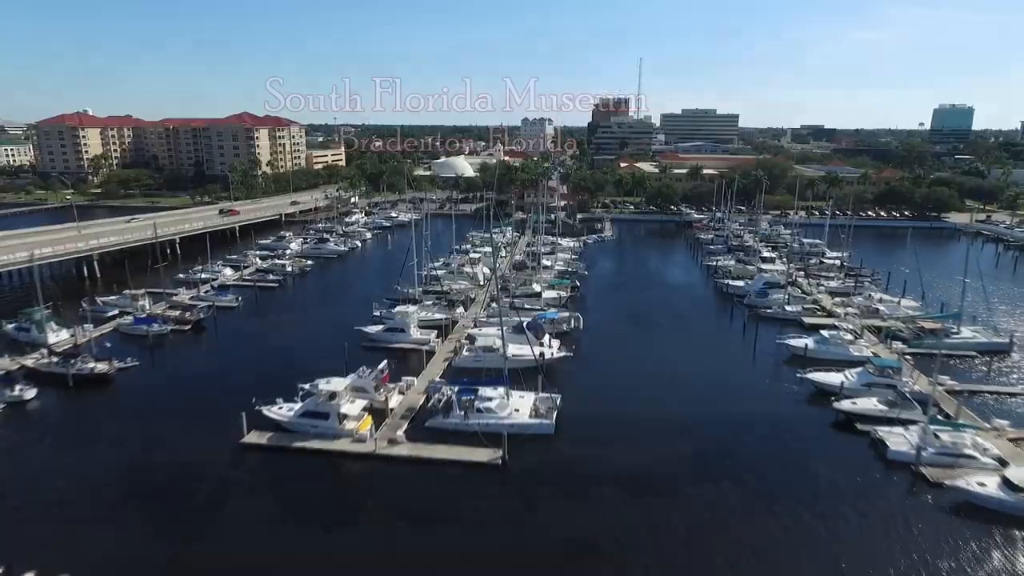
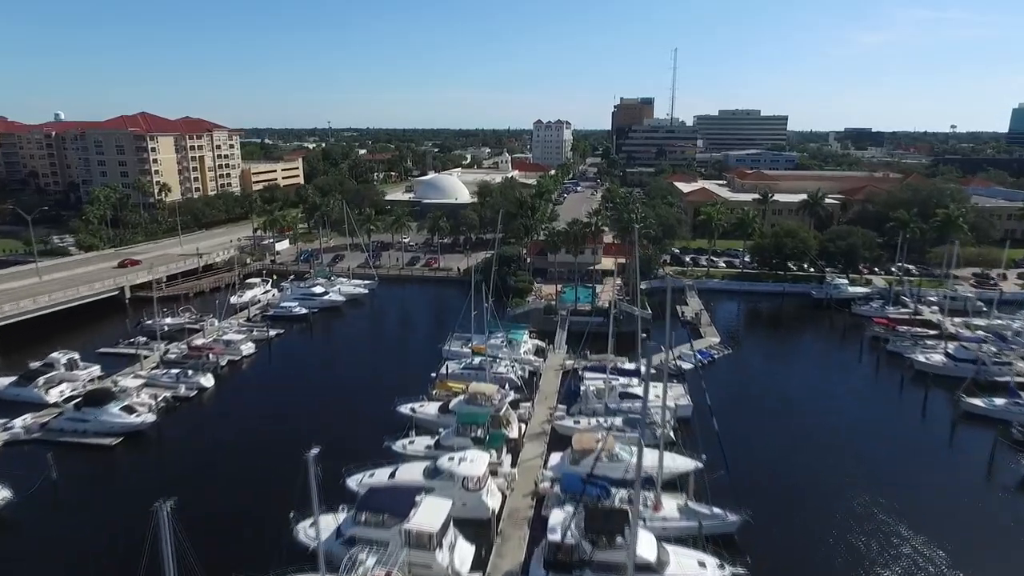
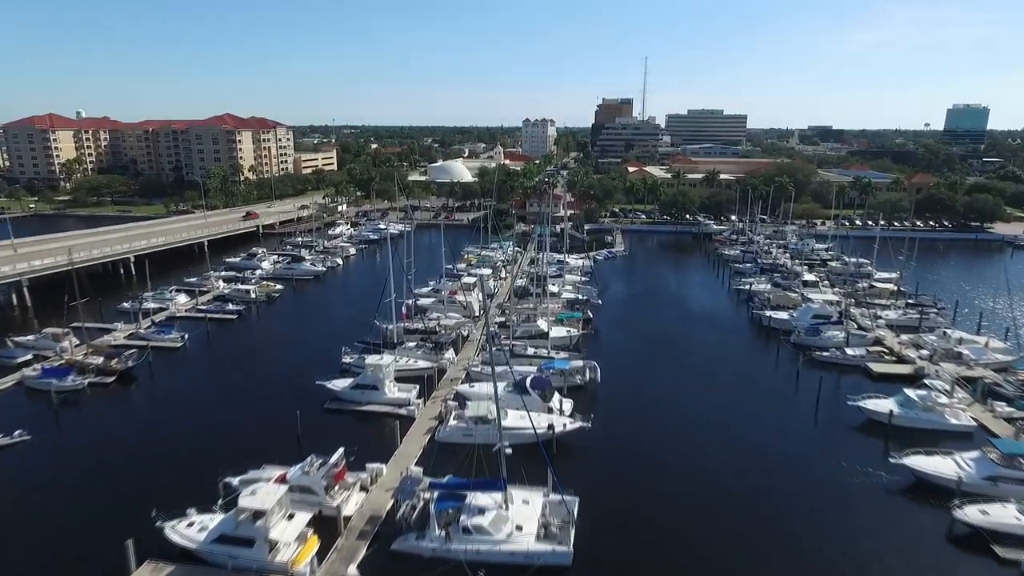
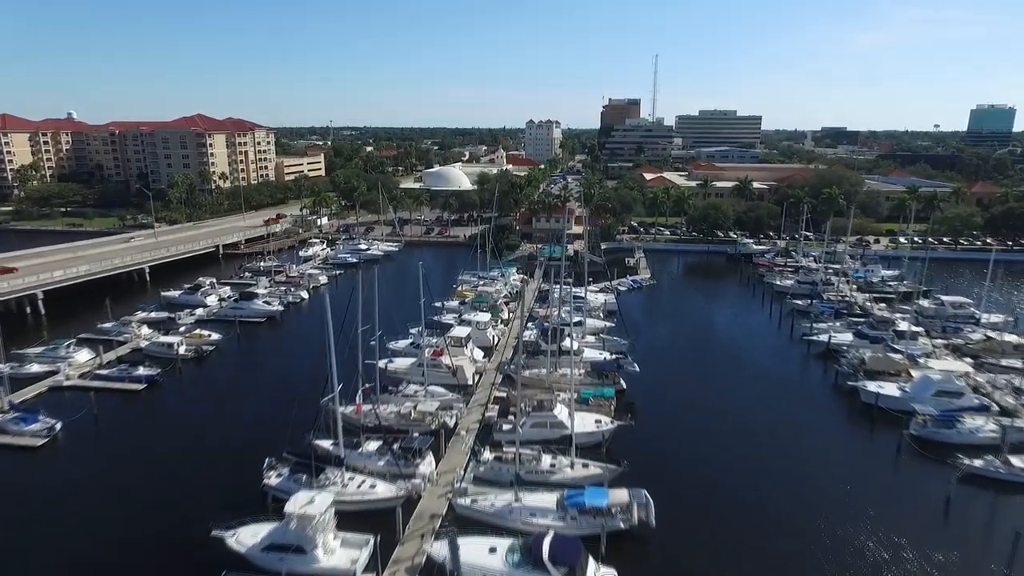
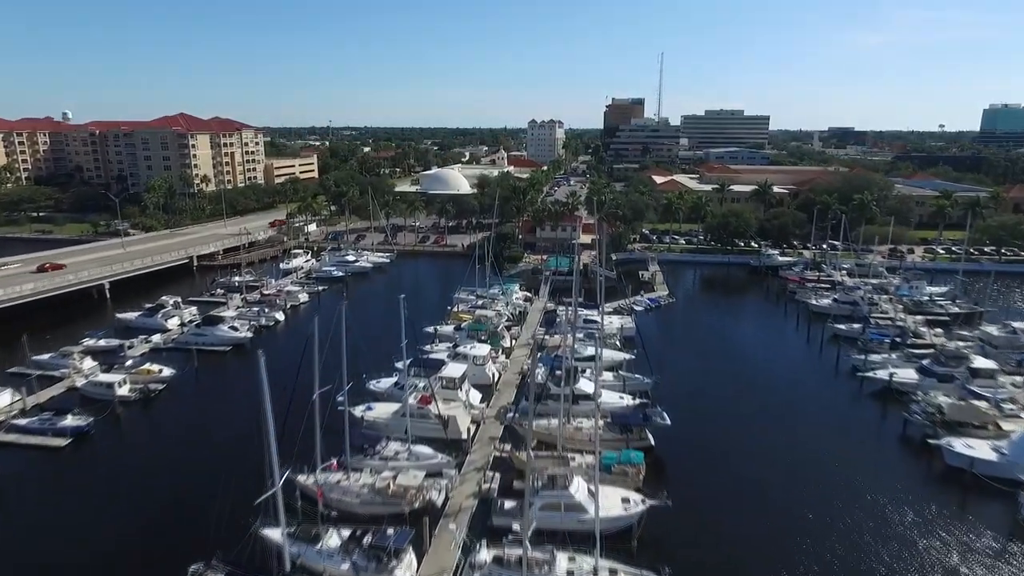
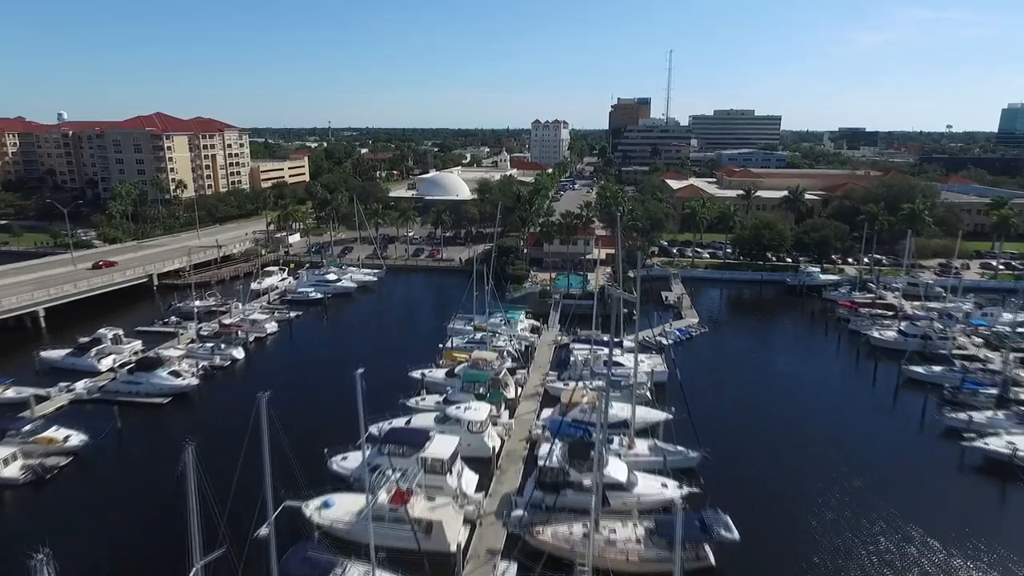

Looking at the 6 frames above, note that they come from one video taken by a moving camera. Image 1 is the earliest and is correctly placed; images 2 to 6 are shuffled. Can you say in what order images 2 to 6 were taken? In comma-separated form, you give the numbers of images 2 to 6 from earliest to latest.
3, 4, 5, 6, 2
